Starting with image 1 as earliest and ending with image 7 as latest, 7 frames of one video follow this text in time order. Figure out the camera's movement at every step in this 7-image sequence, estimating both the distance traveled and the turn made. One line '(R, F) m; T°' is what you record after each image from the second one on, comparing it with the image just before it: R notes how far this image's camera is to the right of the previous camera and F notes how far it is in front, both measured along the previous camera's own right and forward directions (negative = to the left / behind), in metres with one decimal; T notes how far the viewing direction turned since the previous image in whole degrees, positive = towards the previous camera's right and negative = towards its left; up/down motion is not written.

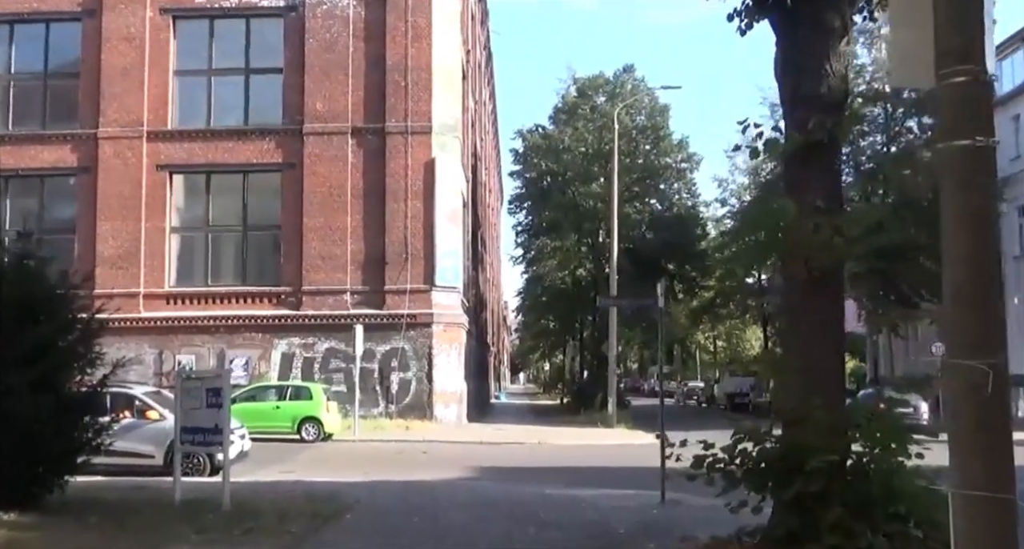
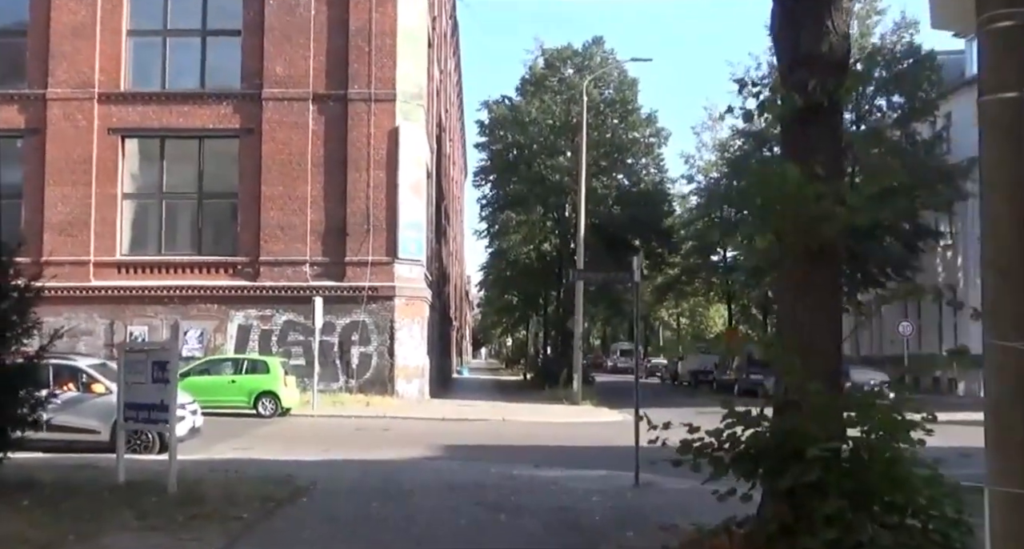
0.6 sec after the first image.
(-0.1, +0.6) m; +3°
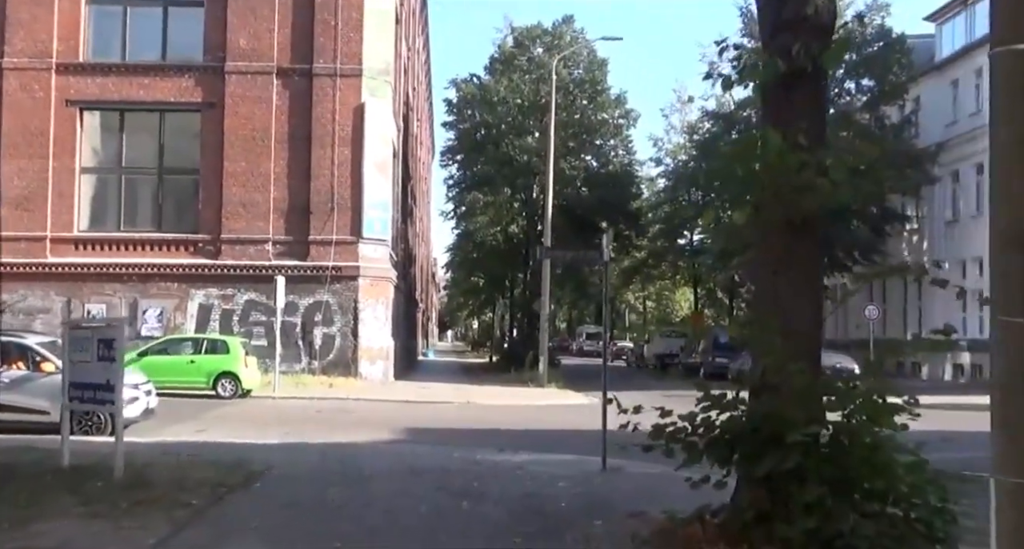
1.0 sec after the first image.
(0.0, +0.4) m; +2°
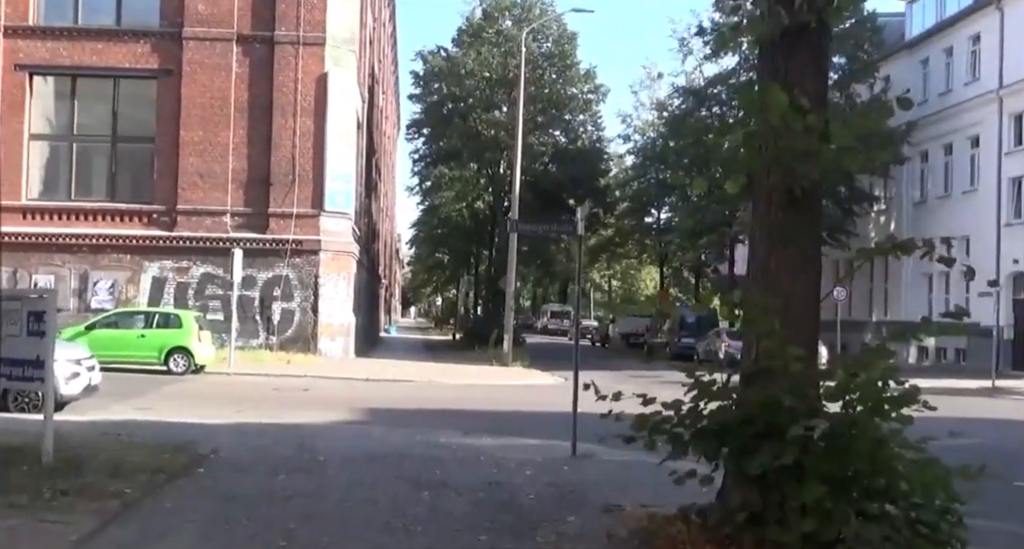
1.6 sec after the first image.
(0.0, +0.6) m; +2°
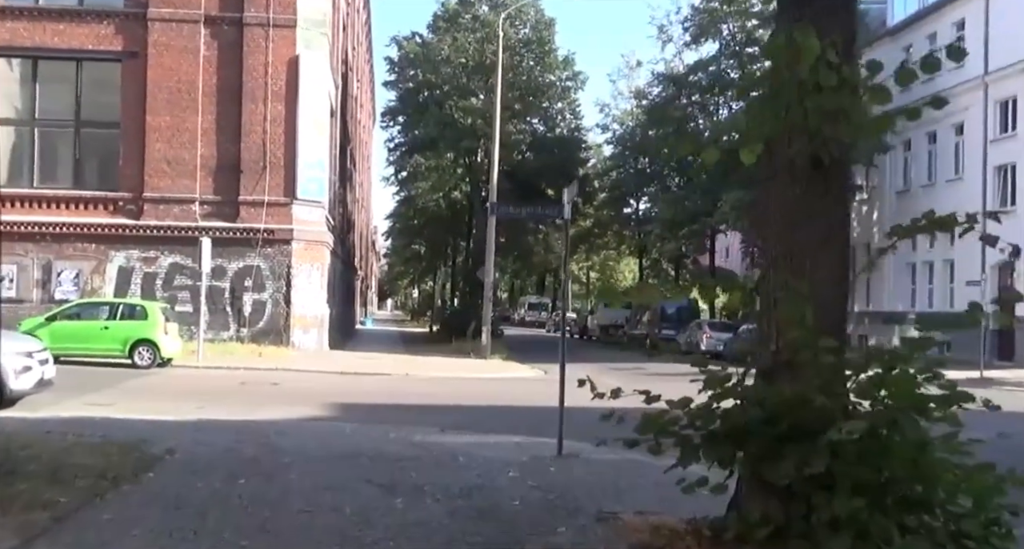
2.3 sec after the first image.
(-0.1, +0.7) m; +2°
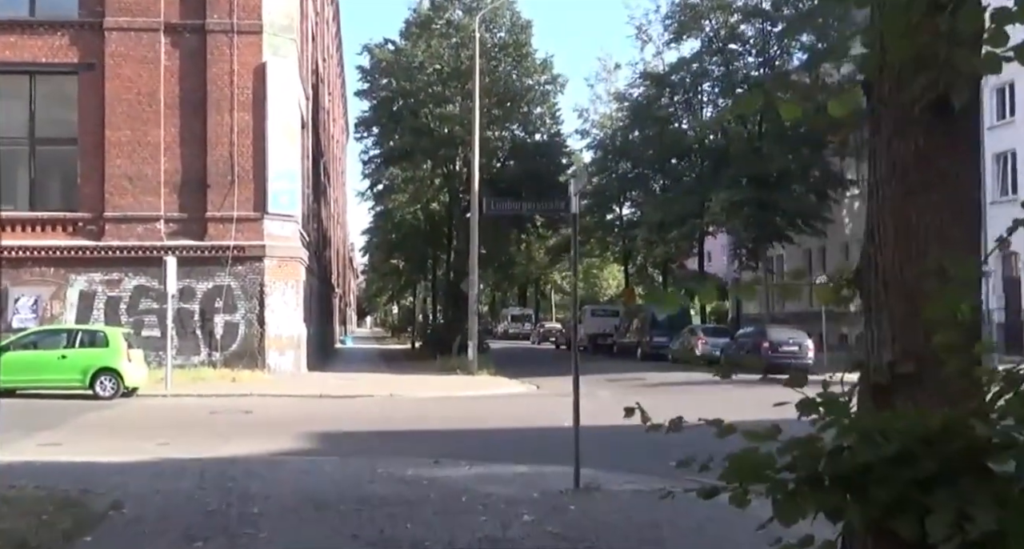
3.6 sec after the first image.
(-0.2, +1.4) m; +1°
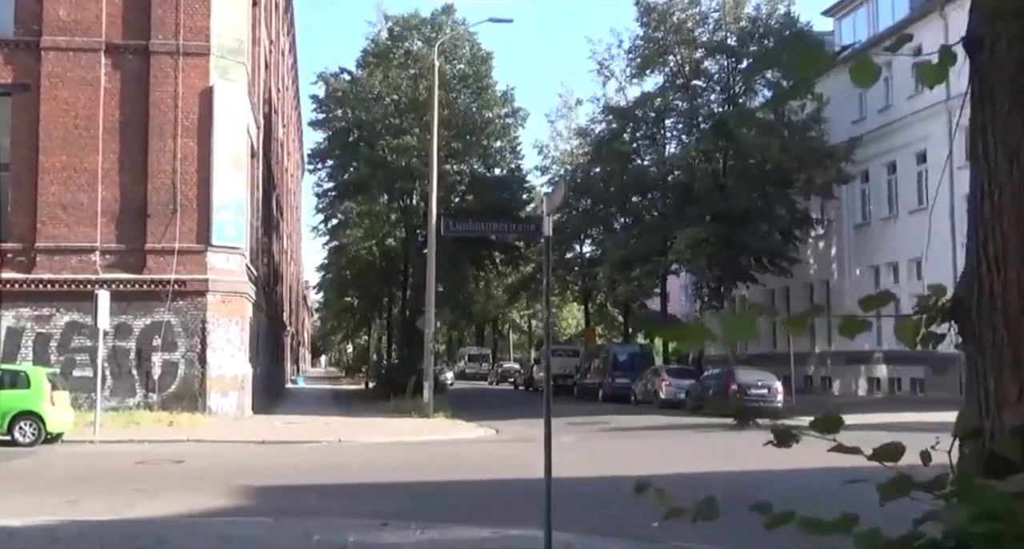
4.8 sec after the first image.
(0.0, +1.2) m; +3°
